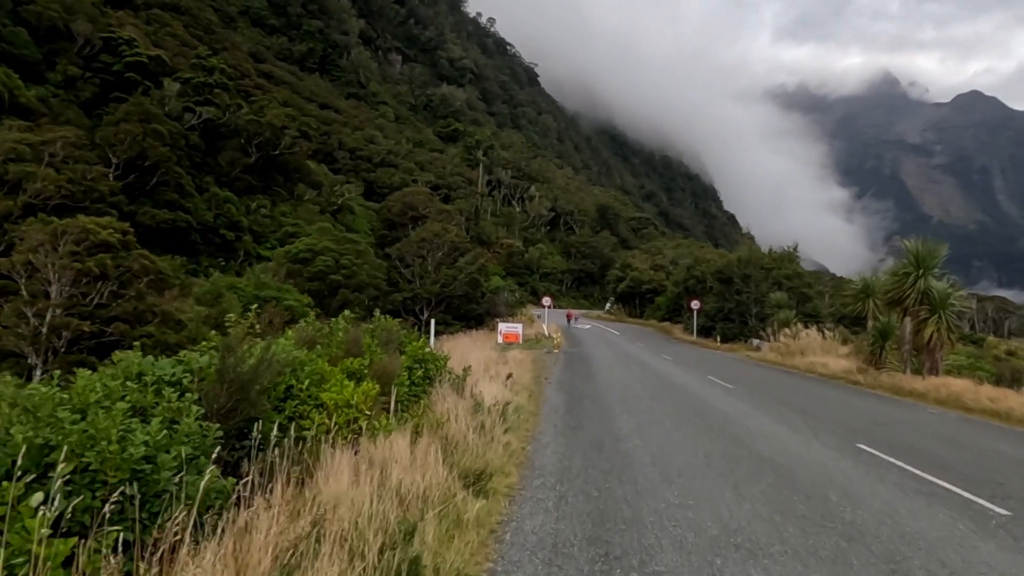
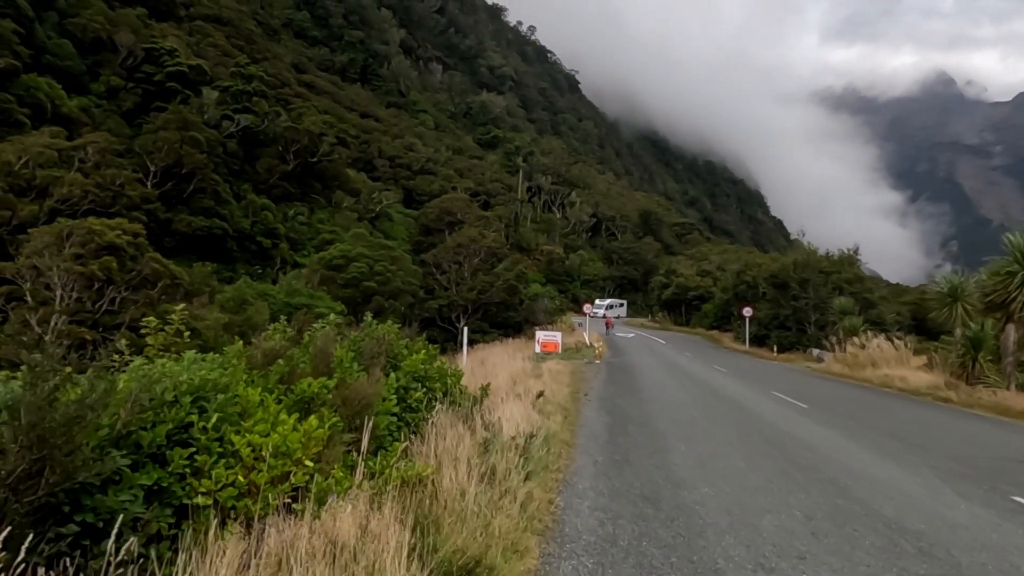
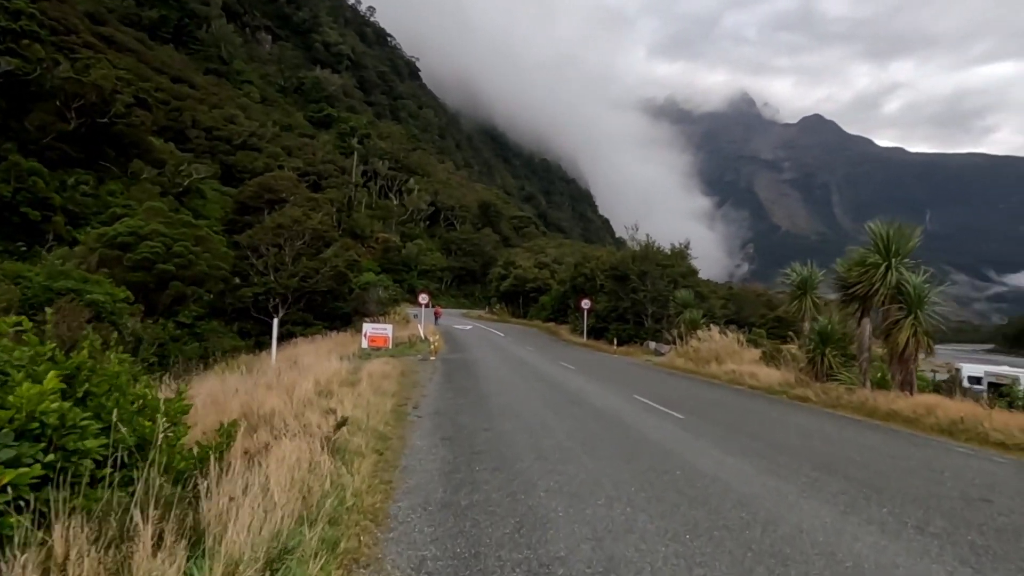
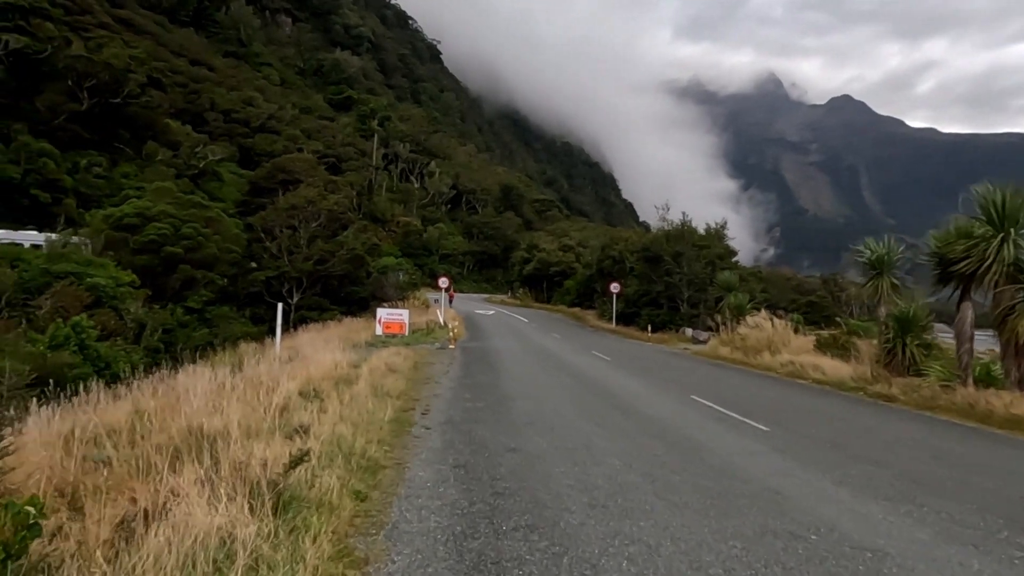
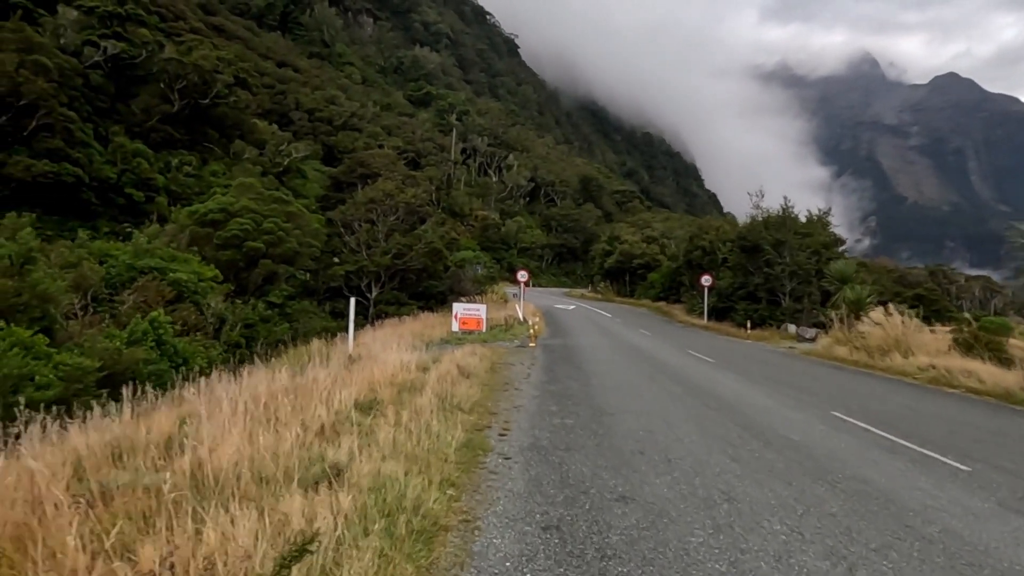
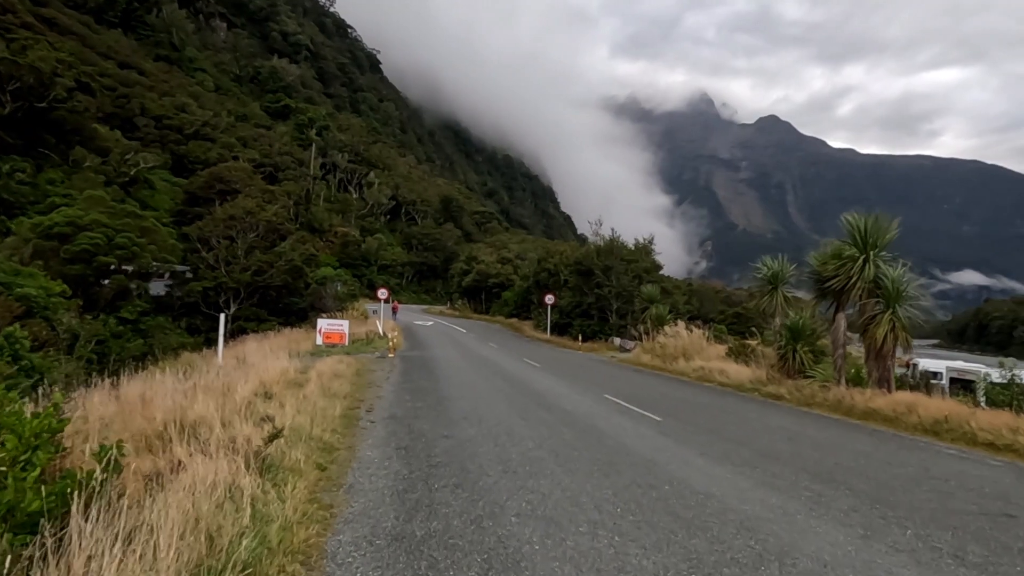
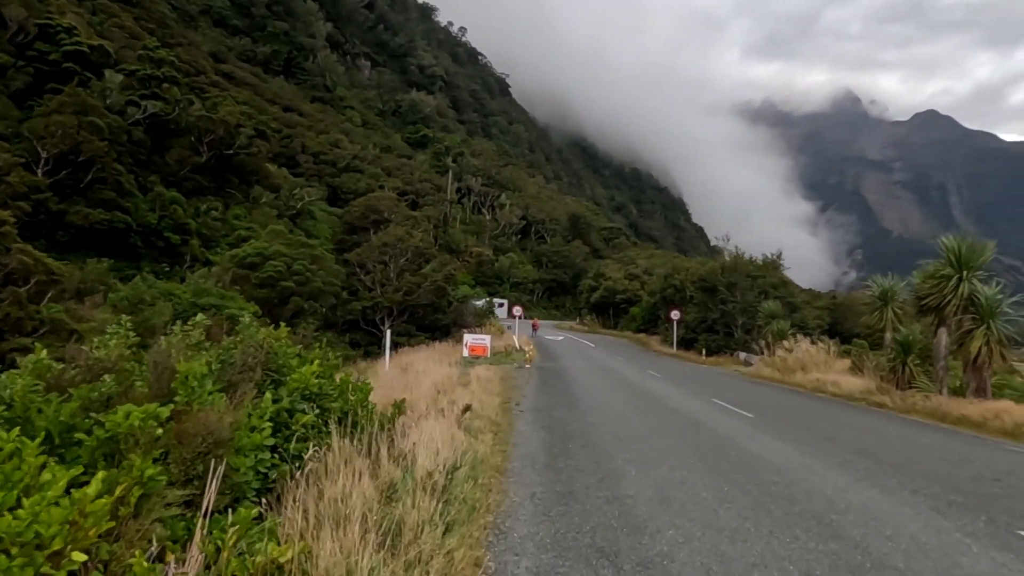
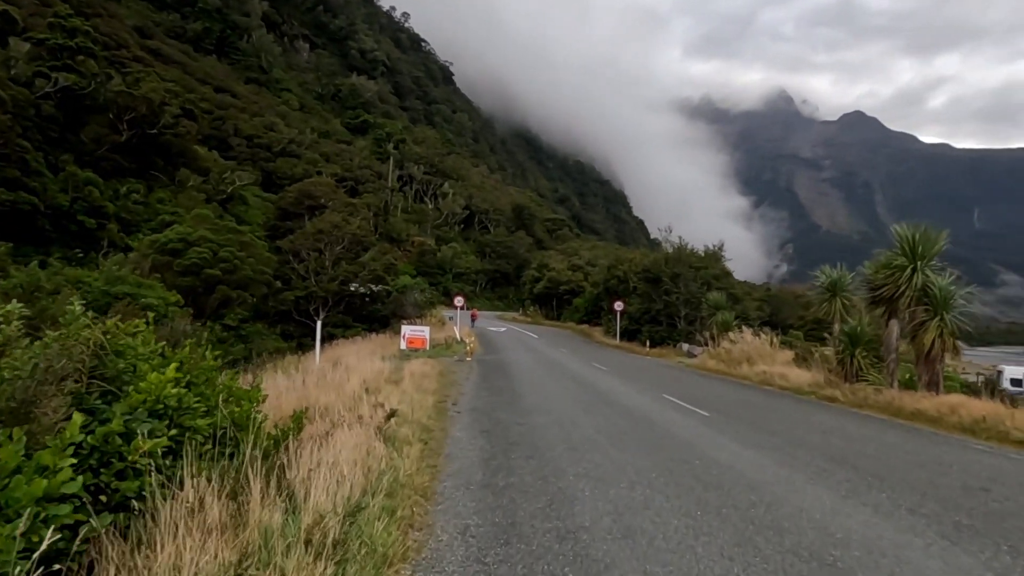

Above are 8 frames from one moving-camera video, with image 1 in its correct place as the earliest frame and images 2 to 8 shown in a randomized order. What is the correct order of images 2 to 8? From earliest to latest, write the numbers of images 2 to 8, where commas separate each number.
2, 7, 8, 3, 6, 4, 5
